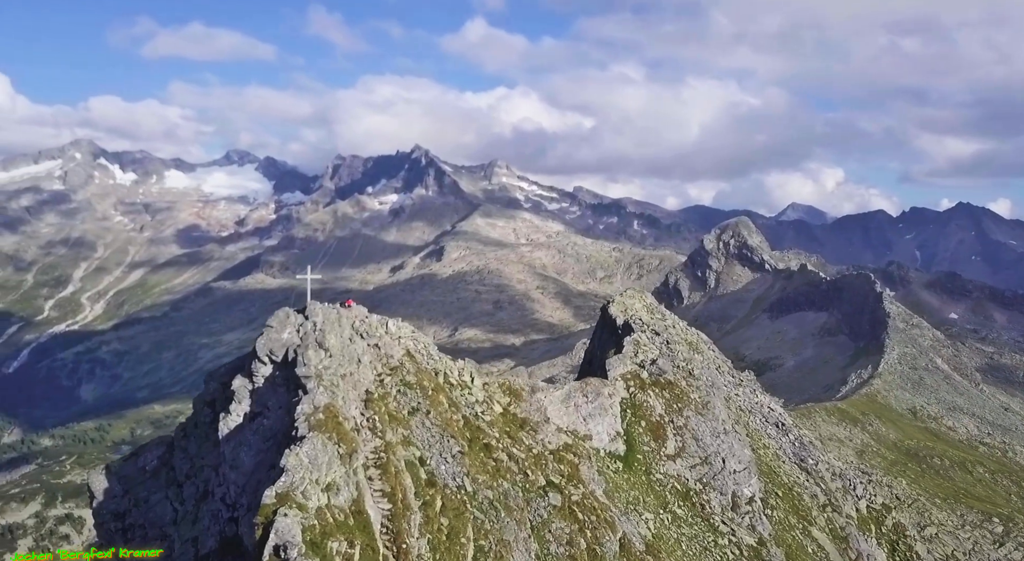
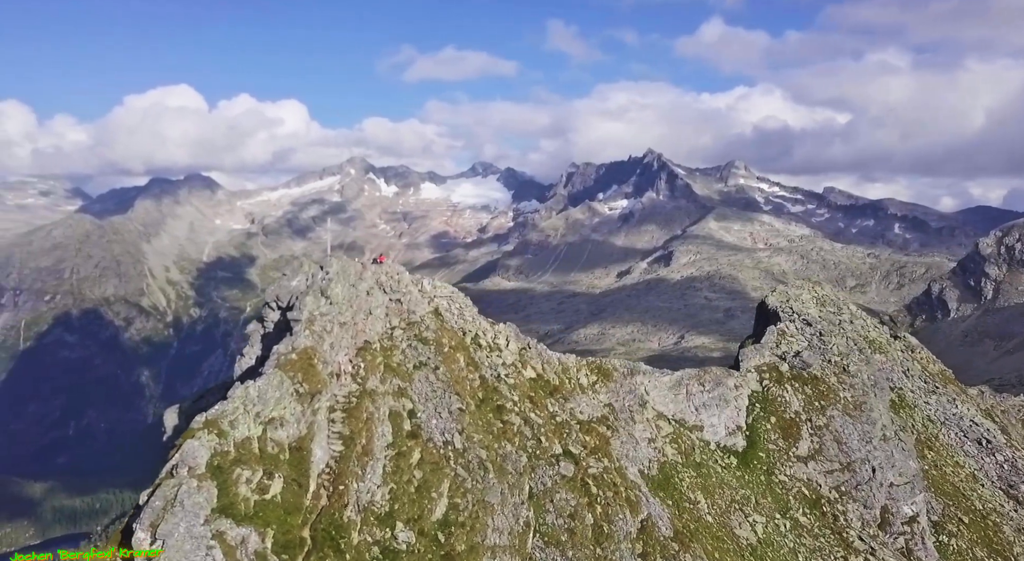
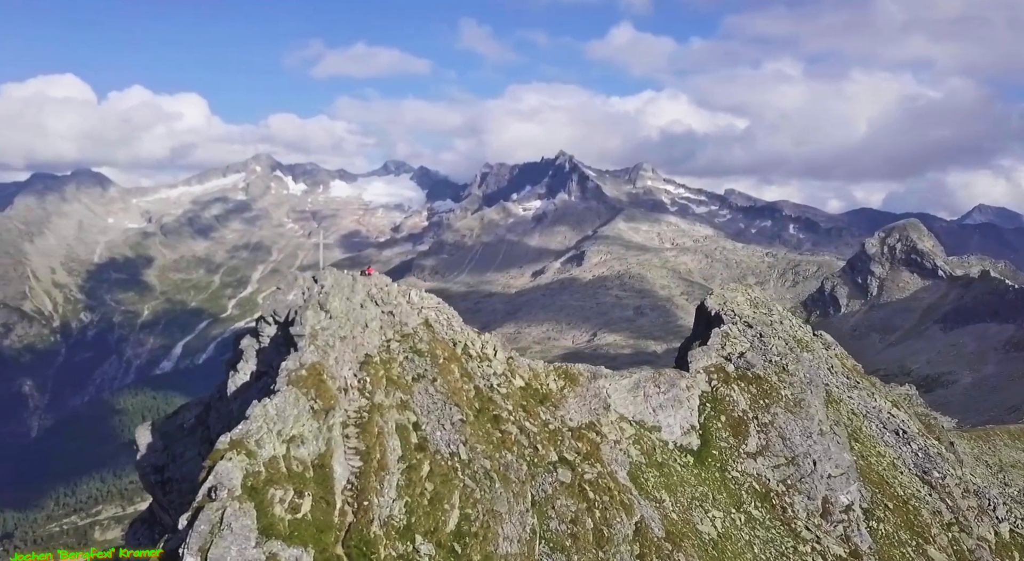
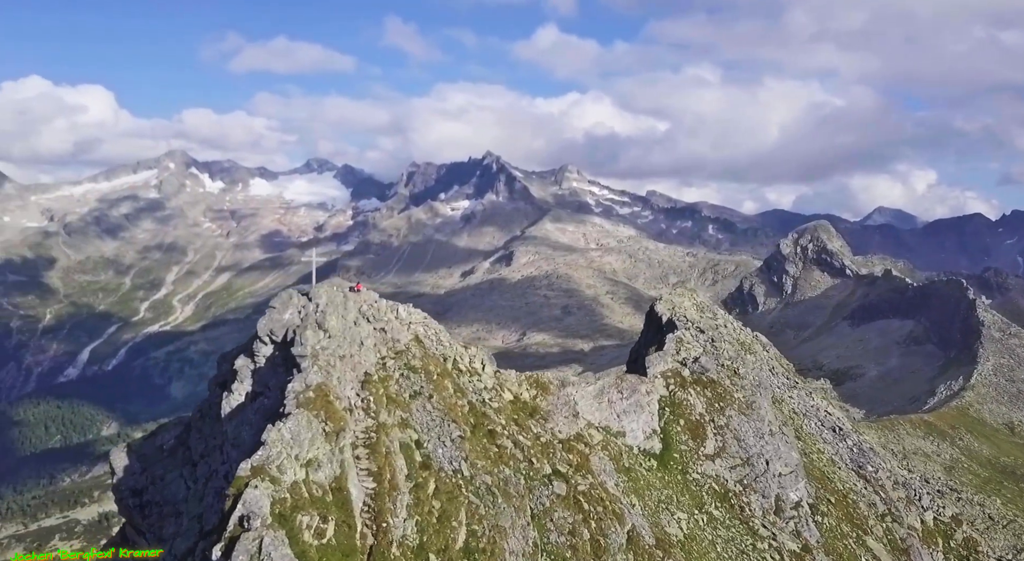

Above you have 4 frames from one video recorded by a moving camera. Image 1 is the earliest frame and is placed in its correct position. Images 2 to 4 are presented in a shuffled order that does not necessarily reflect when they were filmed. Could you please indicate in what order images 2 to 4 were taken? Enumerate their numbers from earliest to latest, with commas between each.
4, 3, 2
